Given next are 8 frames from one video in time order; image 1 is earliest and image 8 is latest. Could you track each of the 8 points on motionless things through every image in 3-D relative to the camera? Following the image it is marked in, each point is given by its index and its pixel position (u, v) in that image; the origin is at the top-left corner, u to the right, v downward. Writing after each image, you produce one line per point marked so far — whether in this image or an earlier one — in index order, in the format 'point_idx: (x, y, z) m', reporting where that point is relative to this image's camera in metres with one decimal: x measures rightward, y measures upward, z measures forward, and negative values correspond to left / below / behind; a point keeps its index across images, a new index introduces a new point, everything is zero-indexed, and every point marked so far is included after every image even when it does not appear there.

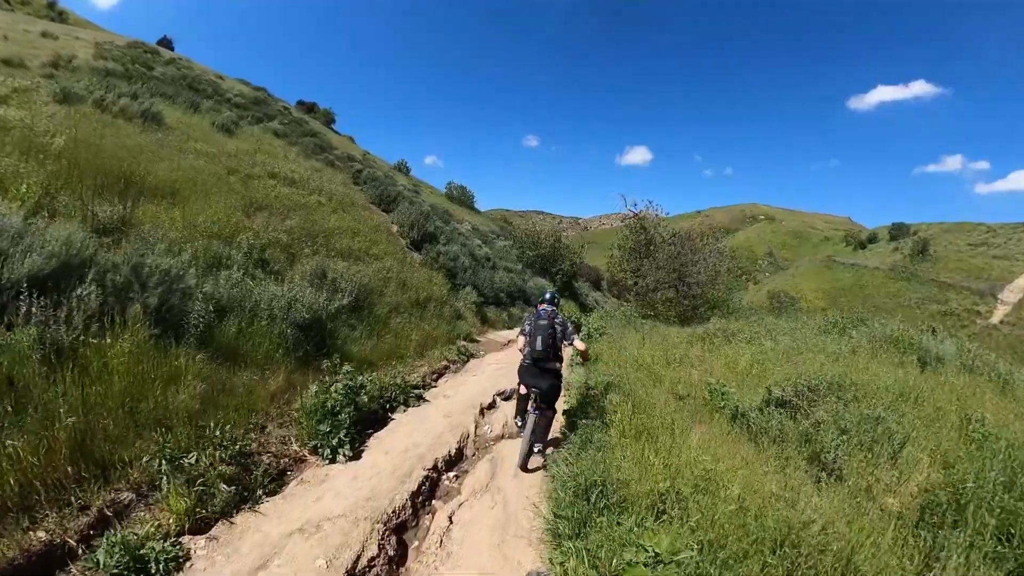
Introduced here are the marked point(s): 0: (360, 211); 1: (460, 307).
0: (-4.6, +2.2, +18.8) m
1: (-1.2, -0.5, +14.8) m
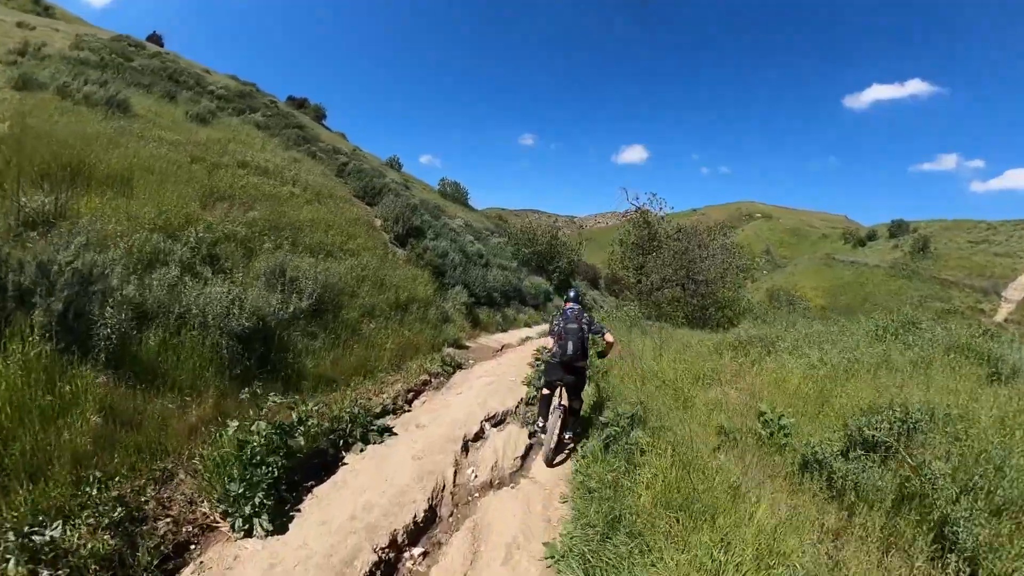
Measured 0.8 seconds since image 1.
0: (-4.7, +2.2, +17.1) m
1: (-1.3, -0.5, +13.1) m
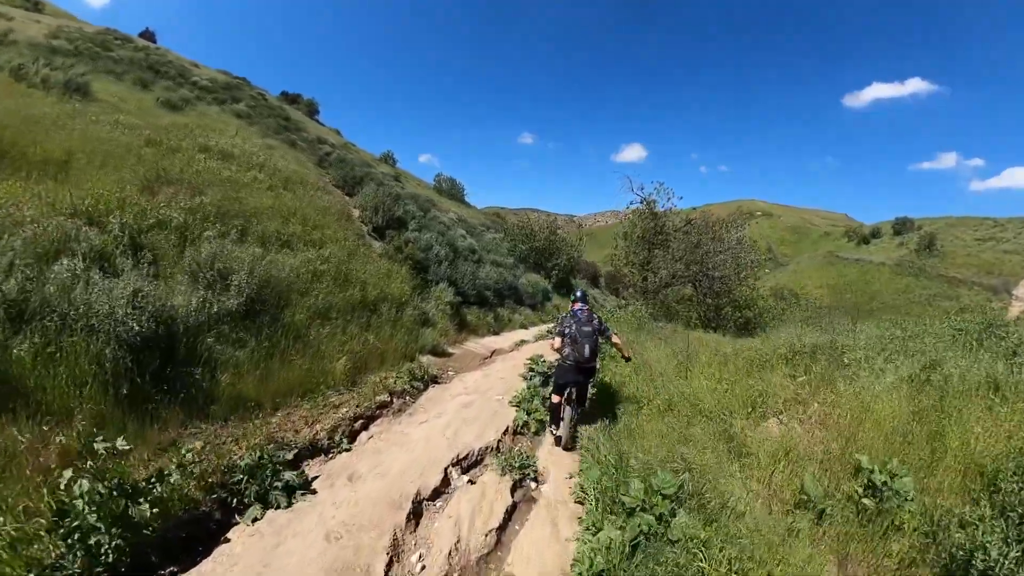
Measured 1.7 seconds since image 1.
0: (-4.9, +2.3, +15.4) m
1: (-1.5, -0.4, +11.4) m
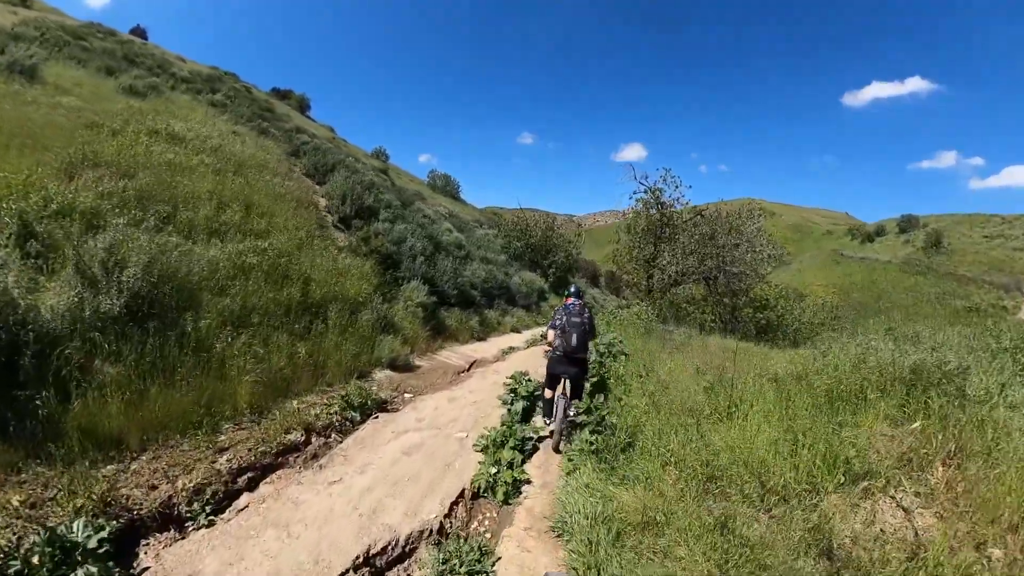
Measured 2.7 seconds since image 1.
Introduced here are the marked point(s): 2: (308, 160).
0: (-5.2, +2.3, +13.5) m
1: (-1.8, -0.4, +9.5) m
2: (-5.7, +3.5, +17.6) m
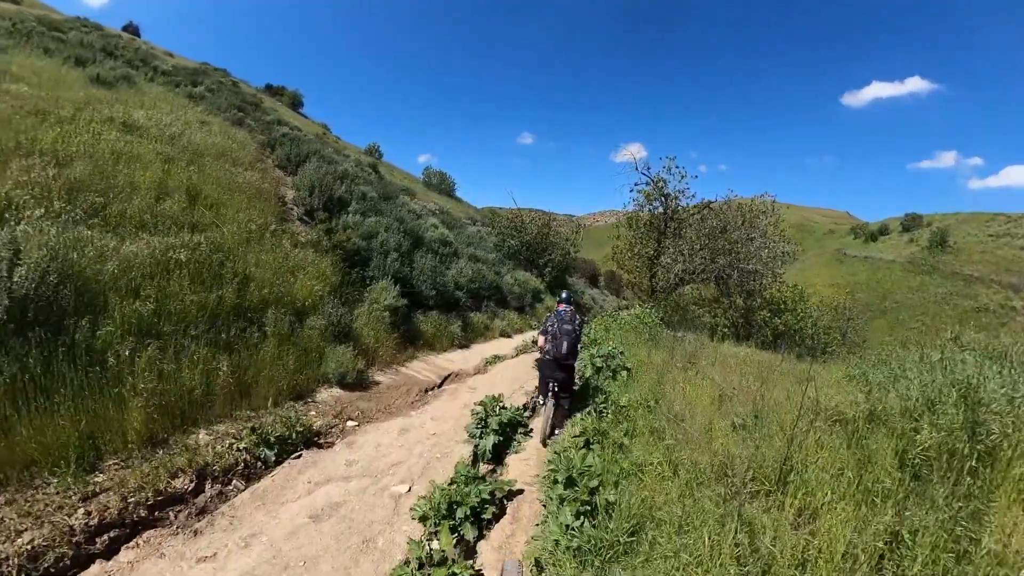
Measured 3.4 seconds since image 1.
0: (-5.4, +2.2, +12.2) m
1: (-2.0, -0.4, +8.2) m
2: (-5.9, +3.5, +16.3) m
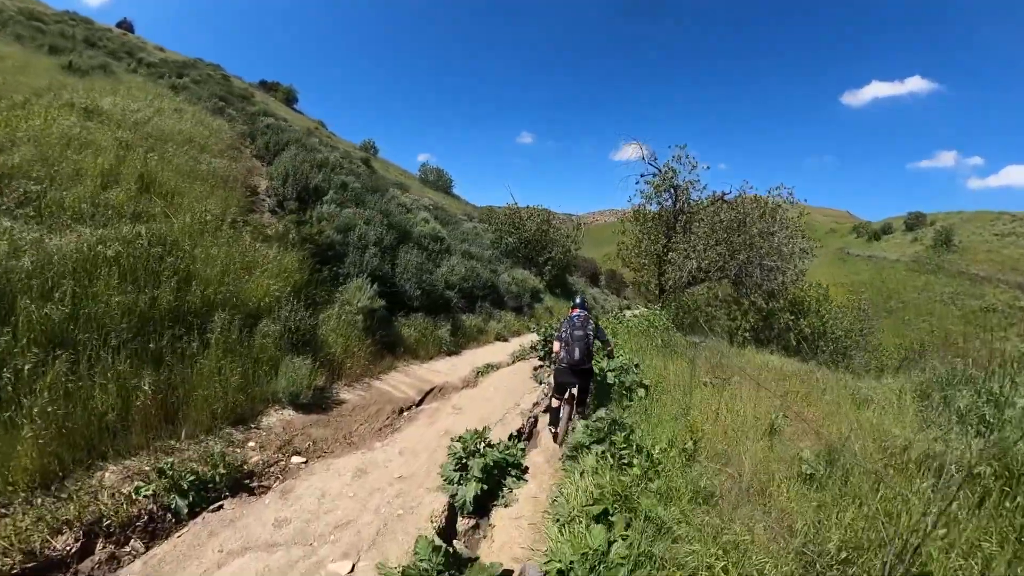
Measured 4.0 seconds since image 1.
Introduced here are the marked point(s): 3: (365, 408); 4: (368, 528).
0: (-5.5, +2.3, +11.0) m
1: (-2.1, -0.4, +7.0) m
2: (-6.0, +3.5, +15.1) m
3: (-1.3, -1.1, +5.8) m
4: (-0.7, -1.2, +3.4) m
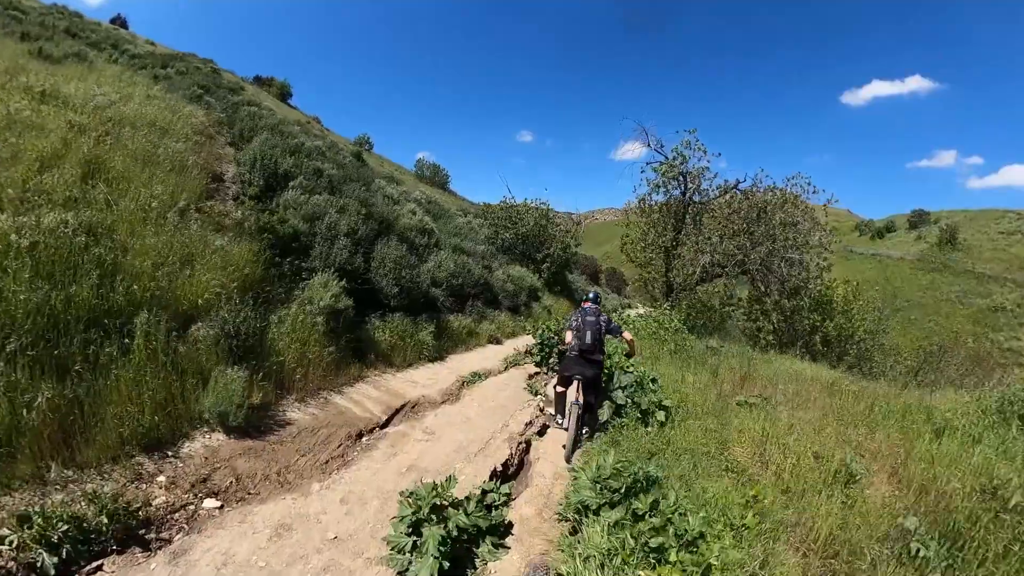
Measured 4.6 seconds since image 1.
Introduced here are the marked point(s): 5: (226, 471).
0: (-5.6, +2.3, +9.9) m
1: (-2.2, -0.4, +5.9) m
2: (-6.1, +3.5, +14.0) m
3: (-1.4, -1.1, +4.7) m
4: (-0.8, -1.2, +2.3) m
5: (-1.7, -1.1, +3.8) m
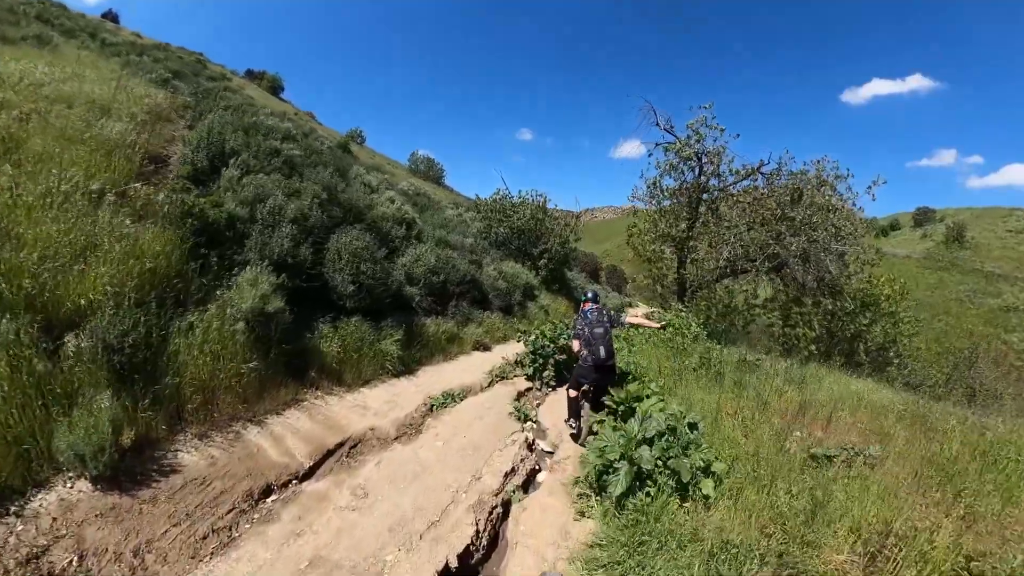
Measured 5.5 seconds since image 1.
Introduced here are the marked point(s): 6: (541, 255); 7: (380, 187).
0: (-5.7, +2.3, +8.5) m
1: (-2.3, -0.3, +4.5) m
2: (-6.2, +3.6, +12.6) m
3: (-1.6, -1.1, +3.3) m
4: (-1.0, -1.2, +0.9) m
5: (-1.8, -1.1, +2.3) m
6: (+1.0, +1.0, +20.2) m
7: (-2.9, +2.2, +14.2) m
